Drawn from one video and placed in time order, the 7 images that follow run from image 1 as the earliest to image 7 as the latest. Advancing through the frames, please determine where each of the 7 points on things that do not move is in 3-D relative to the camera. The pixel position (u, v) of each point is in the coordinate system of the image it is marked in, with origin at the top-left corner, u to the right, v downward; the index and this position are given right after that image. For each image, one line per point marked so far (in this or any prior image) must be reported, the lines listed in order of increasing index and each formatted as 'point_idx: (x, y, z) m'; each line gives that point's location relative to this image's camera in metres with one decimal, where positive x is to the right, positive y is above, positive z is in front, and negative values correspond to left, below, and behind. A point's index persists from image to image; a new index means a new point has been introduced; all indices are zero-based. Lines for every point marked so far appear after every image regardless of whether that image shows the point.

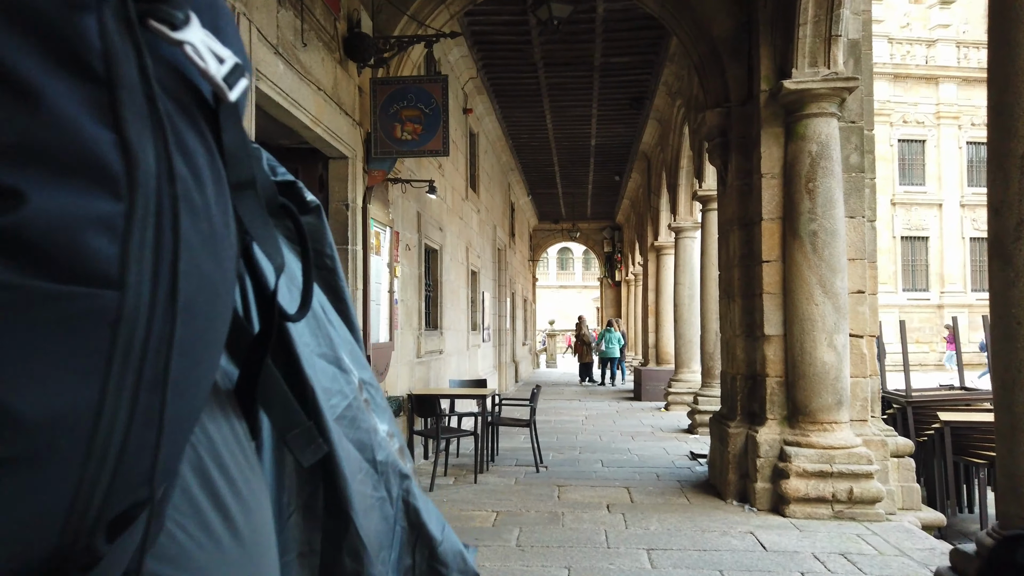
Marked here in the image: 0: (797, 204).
0: (+1.9, +0.5, +4.9) m
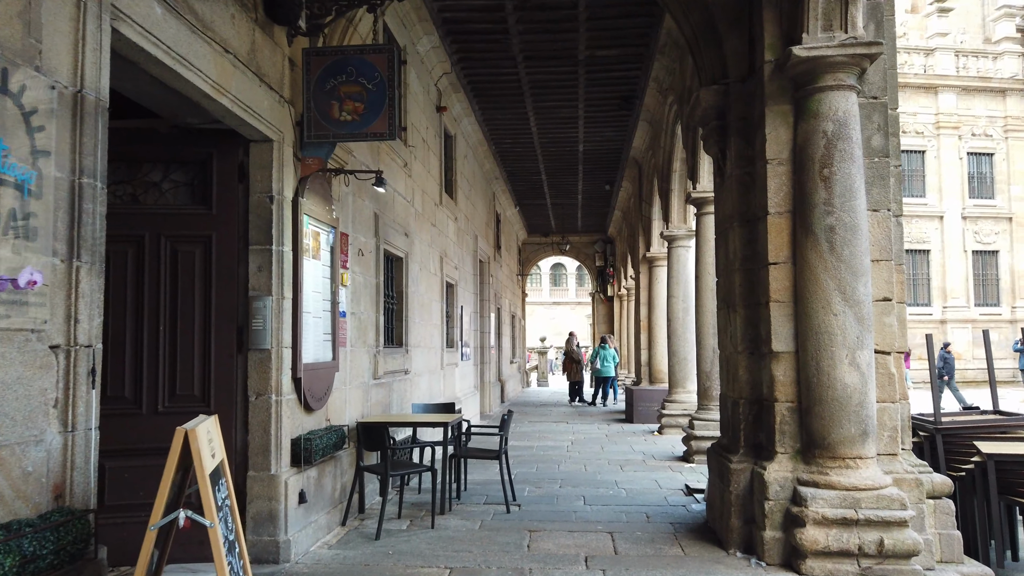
0: (+1.6, +0.5, +4.1) m
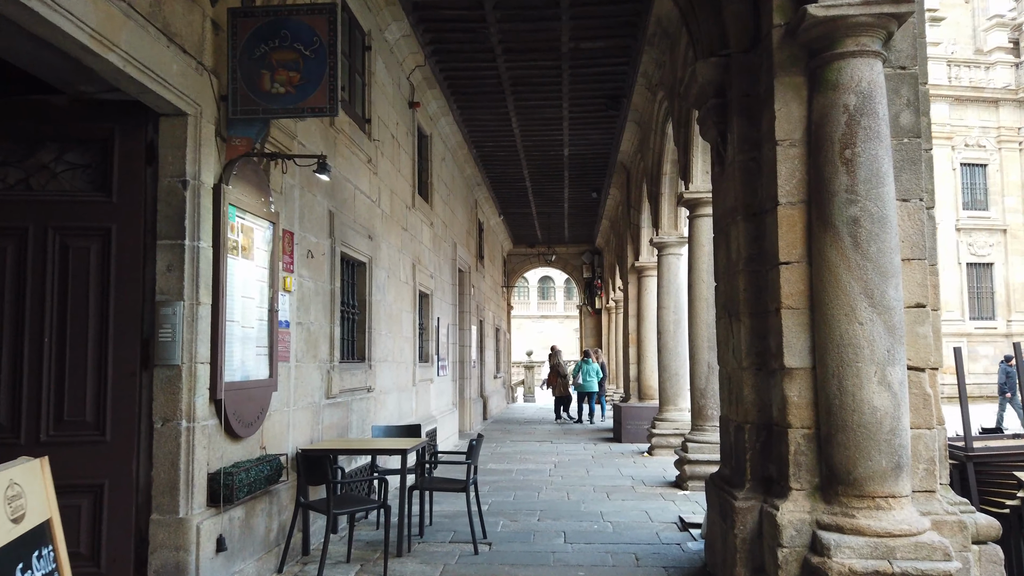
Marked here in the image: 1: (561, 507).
0: (+1.4, +0.5, +3.4) m
1: (+0.4, -1.8, +6.1) m
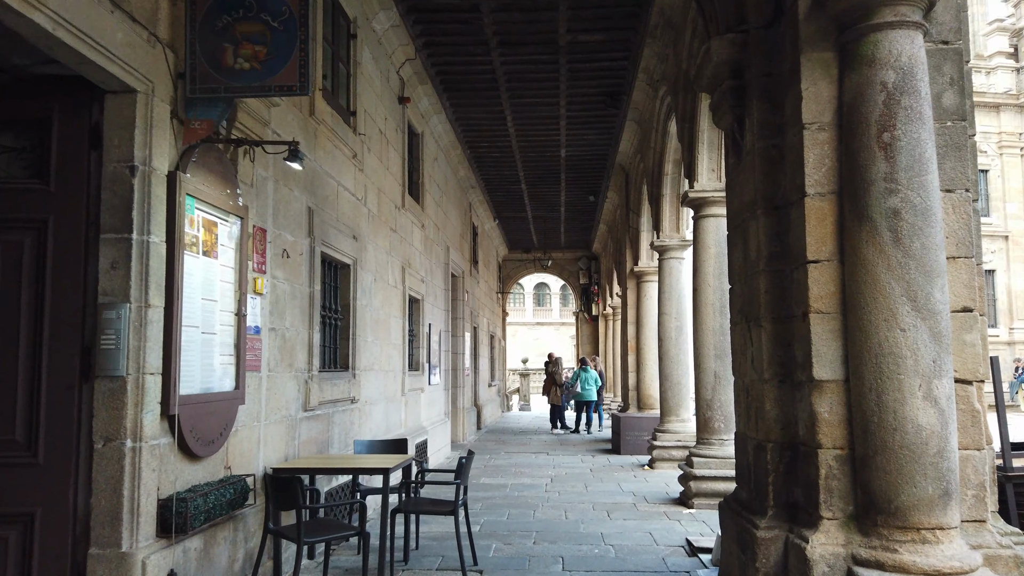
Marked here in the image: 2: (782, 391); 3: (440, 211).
0: (+1.4, +0.5, +3.0) m
1: (+0.4, -1.8, +5.6) m
2: (+1.2, -0.5, +3.3) m
3: (-1.0, +1.1, +10.6) m
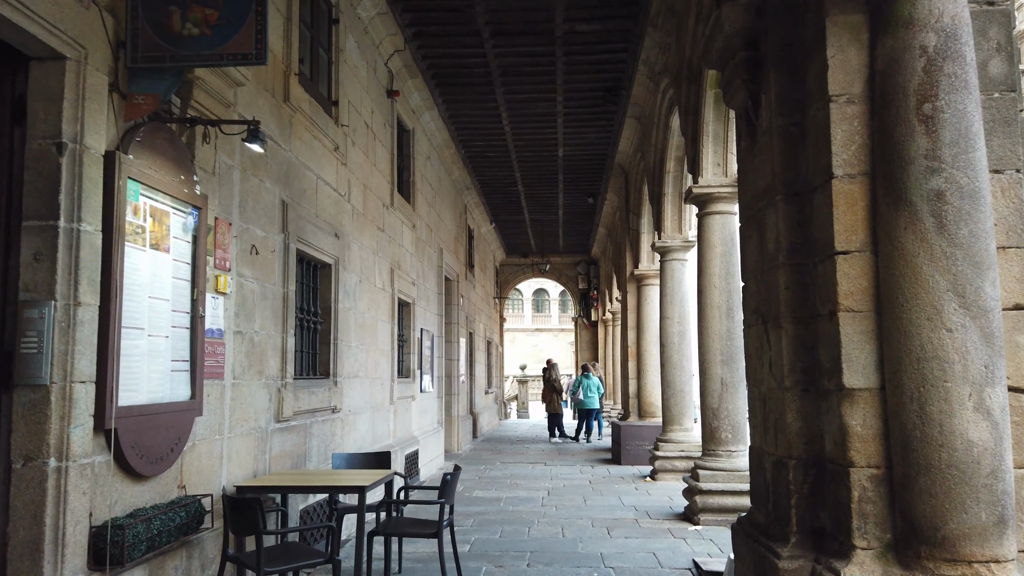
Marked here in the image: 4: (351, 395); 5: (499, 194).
0: (+1.4, +0.5, +2.6) m
1: (+0.3, -1.8, +5.2) m
2: (+1.2, -0.4, +2.9) m
3: (-1.1, +1.0, +10.2) m
4: (-1.3, -0.9, +6.1) m
5: (-0.3, +1.8, +14.2) m
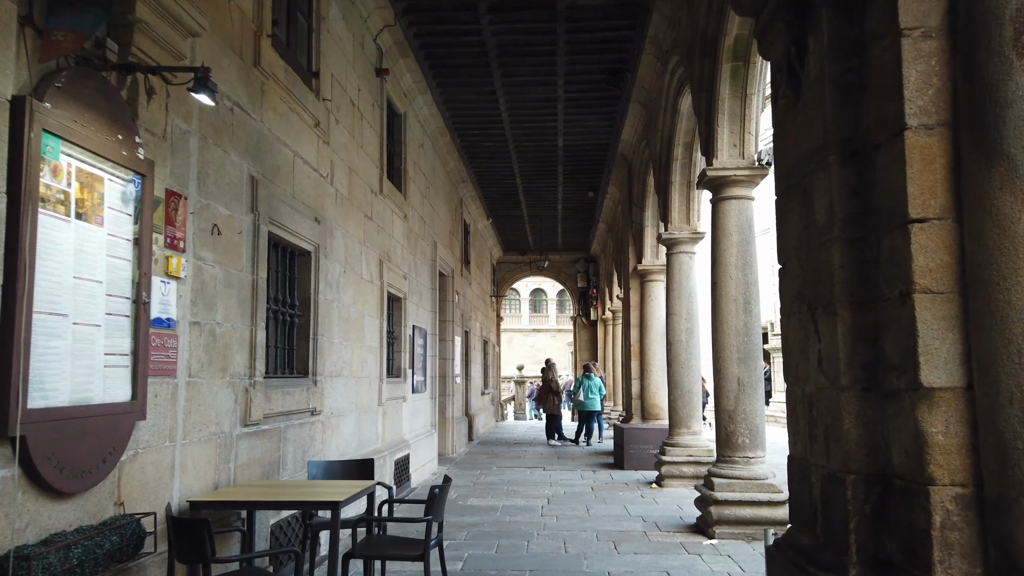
0: (+1.4, +0.6, +2.1) m
1: (+0.3, -1.7, +4.7) m
2: (+1.2, -0.4, +2.4) m
3: (-1.1, +1.1, +9.7) m
4: (-1.3, -0.8, +5.6) m
5: (-0.3, +1.8, +13.7) m
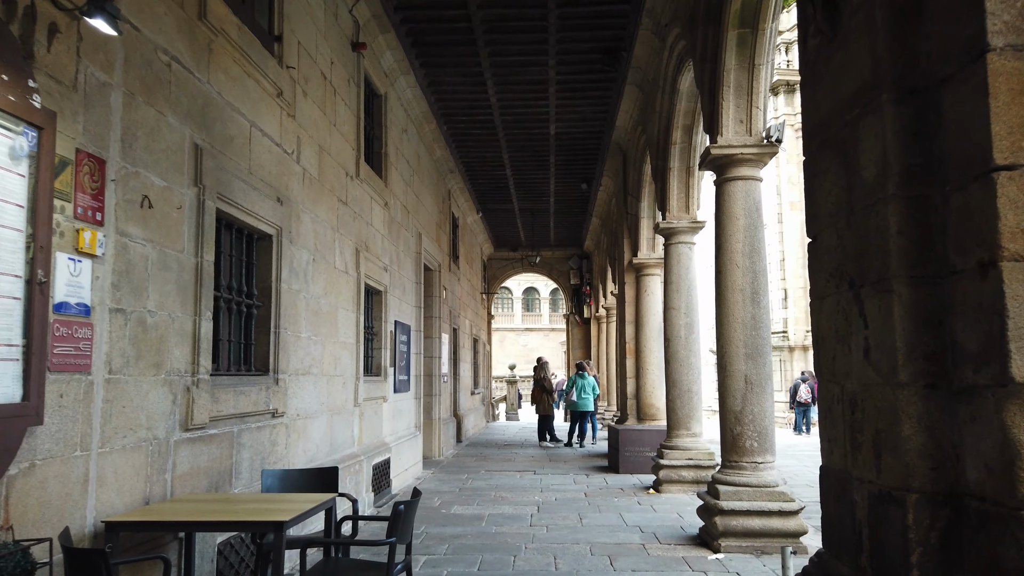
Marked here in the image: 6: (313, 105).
0: (+1.3, +0.7, +1.6) m
1: (+0.2, -1.7, +4.2) m
2: (+1.1, -0.3, +1.9) m
3: (-1.3, +1.2, +9.2) m
4: (-1.4, -0.7, +5.0) m
5: (-0.5, +1.9, +13.2) m
6: (-1.4, +1.3, +5.4) m
